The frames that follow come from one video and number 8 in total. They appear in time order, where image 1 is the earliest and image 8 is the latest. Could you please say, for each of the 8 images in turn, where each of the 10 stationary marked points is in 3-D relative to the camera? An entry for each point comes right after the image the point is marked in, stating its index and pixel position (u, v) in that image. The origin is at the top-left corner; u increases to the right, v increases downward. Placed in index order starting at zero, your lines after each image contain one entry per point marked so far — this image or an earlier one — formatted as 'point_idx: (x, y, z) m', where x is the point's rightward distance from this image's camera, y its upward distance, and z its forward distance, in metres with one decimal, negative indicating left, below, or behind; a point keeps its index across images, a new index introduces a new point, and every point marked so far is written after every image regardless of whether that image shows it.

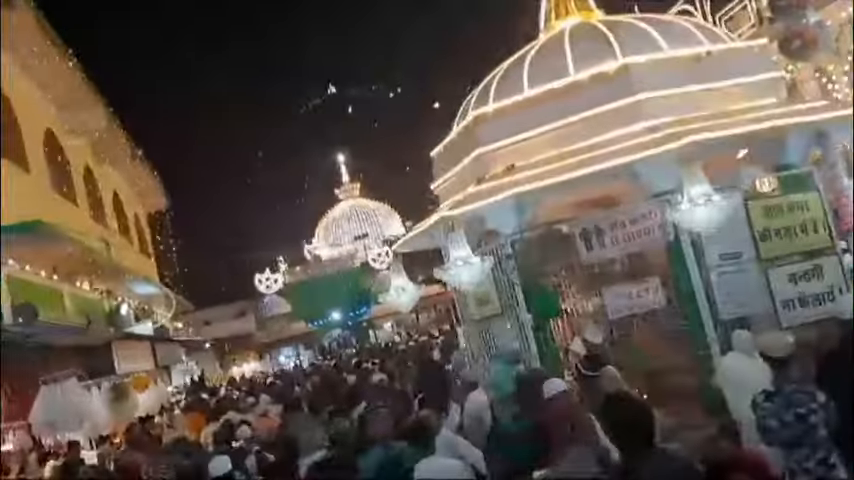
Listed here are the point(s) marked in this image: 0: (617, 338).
0: (+1.7, -0.9, +7.7) m
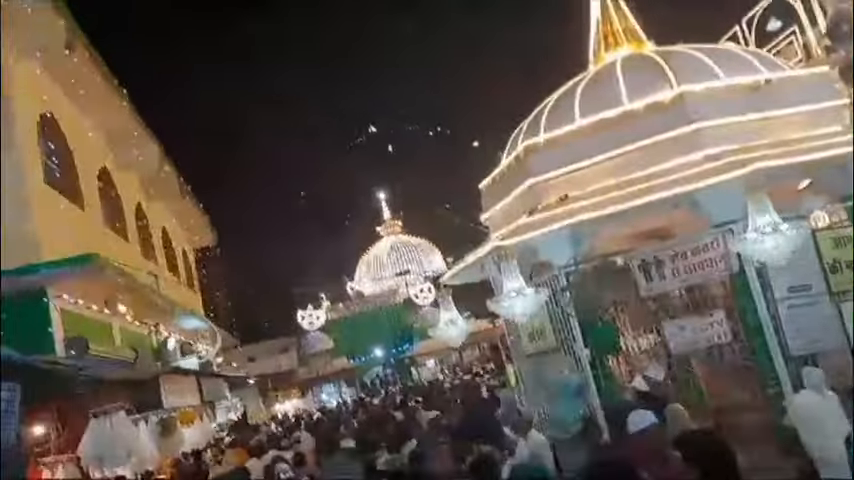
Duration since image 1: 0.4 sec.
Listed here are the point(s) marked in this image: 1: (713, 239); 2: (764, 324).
0: (+2.1, -1.1, +7.4) m
1: (+2.3, 0.0, +7.0) m
2: (+2.6, -0.7, +6.8) m
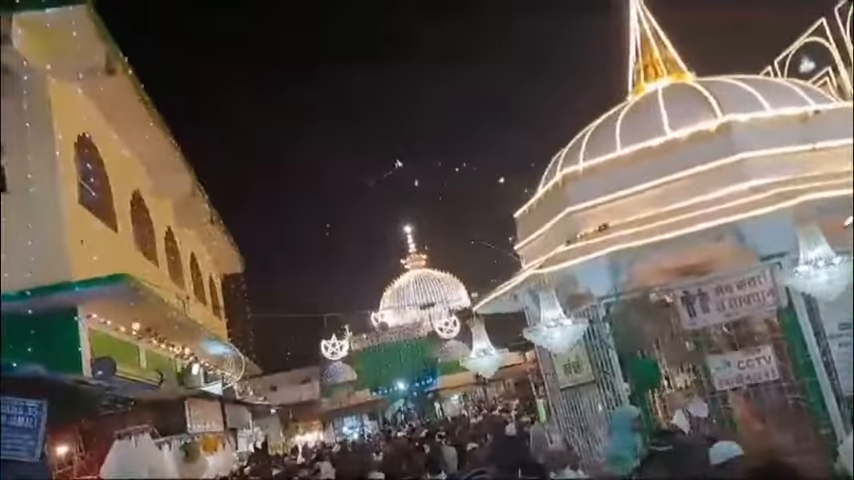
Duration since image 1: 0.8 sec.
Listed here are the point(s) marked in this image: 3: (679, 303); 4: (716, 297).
0: (+2.4, -1.4, +7.2) m
1: (+2.6, -0.2, +6.8) m
2: (+2.9, -0.9, +6.5) m
3: (+2.1, -0.5, +7.2) m
4: (+2.3, -0.4, +7.0) m
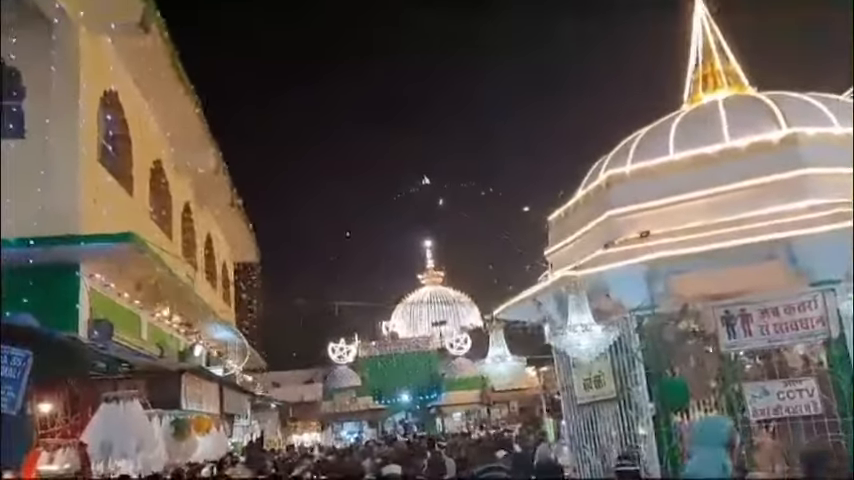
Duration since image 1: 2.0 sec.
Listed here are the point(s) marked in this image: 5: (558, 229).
0: (+2.4, -1.5, +6.6) m
1: (+2.7, -0.4, +6.2) m
2: (+2.9, -1.1, +6.0) m
3: (+2.2, -0.6, +6.6) m
4: (+2.4, -0.6, +6.5) m
5: (+1.3, +0.1, +8.6) m
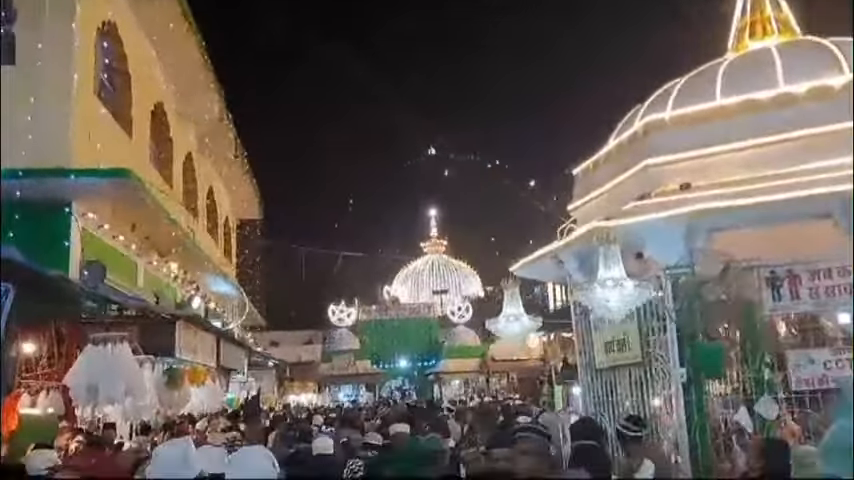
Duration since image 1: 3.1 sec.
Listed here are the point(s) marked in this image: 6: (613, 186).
0: (+2.5, -1.2, +6.1) m
1: (+2.8, -0.1, +5.7) m
2: (+3.0, -0.8, +5.4) m
3: (+2.3, -0.3, +6.1) m
4: (+2.6, -0.3, +5.9) m
5: (+1.5, +0.5, +8.1) m
6: (+1.5, +0.4, +7.3) m
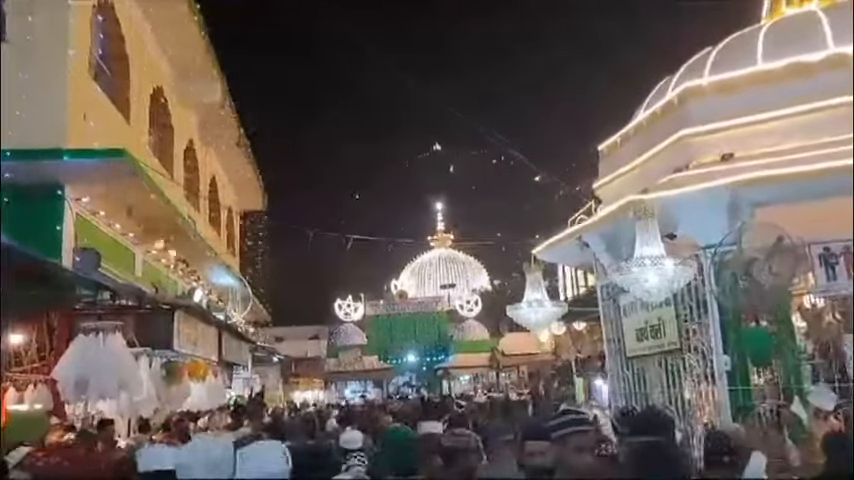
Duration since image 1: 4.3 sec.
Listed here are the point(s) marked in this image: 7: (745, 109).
0: (+2.6, -1.1, +5.5) m
1: (+3.0, 0.0, +5.1) m
2: (+3.2, -0.7, +4.9) m
3: (+2.4, -0.1, +5.5) m
4: (+2.7, -0.1, +5.3) m
5: (+1.6, +0.7, +7.5) m
6: (+1.7, +0.6, +6.7) m
7: (+2.2, +0.9, +5.9) m
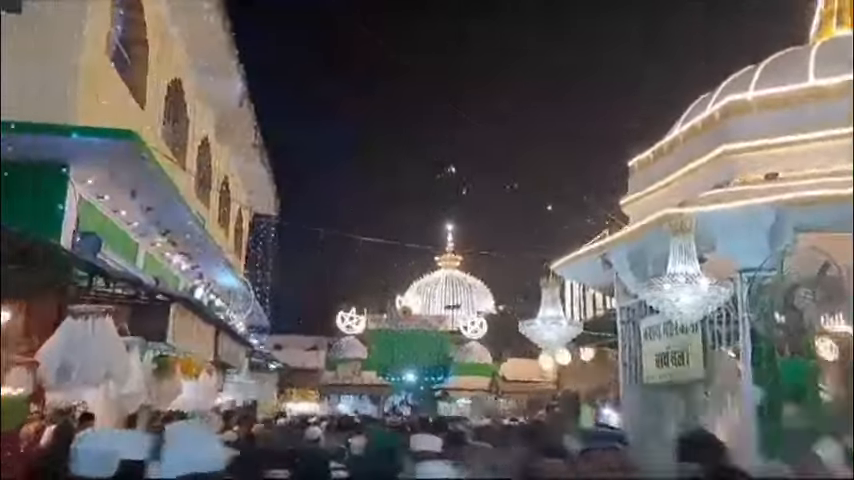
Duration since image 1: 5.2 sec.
0: (+2.7, -1.3, +5.1) m
1: (+3.1, -0.2, +4.7) m
2: (+3.2, -0.9, +4.5) m
3: (+2.5, -0.3, +5.1) m
4: (+2.8, -0.3, +4.9) m
5: (+1.7, +0.5, +7.1) m
6: (+1.8, +0.5, +6.4) m
7: (+2.3, +0.7, +5.6) m
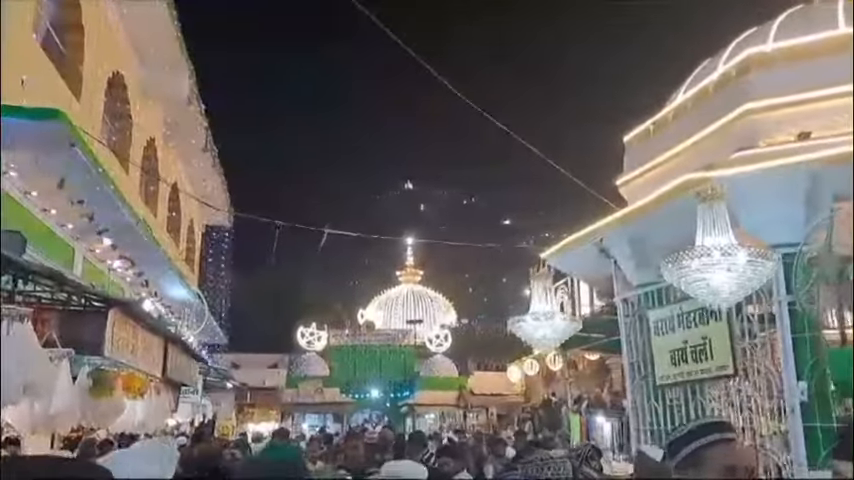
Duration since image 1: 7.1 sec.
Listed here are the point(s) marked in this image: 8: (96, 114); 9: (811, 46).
0: (+2.6, -1.1, +4.3) m
1: (+3.0, 0.0, +4.0) m
2: (+3.1, -0.7, +3.7) m
3: (+2.4, -0.1, +4.4) m
4: (+2.7, -0.1, +4.2) m
5: (+1.5, +0.6, +6.4) m
6: (+1.7, +0.6, +5.6) m
7: (+2.2, +0.9, +4.8) m
8: (-3.9, +1.5, +10.3) m
9: (+2.2, +1.1, +4.9) m
